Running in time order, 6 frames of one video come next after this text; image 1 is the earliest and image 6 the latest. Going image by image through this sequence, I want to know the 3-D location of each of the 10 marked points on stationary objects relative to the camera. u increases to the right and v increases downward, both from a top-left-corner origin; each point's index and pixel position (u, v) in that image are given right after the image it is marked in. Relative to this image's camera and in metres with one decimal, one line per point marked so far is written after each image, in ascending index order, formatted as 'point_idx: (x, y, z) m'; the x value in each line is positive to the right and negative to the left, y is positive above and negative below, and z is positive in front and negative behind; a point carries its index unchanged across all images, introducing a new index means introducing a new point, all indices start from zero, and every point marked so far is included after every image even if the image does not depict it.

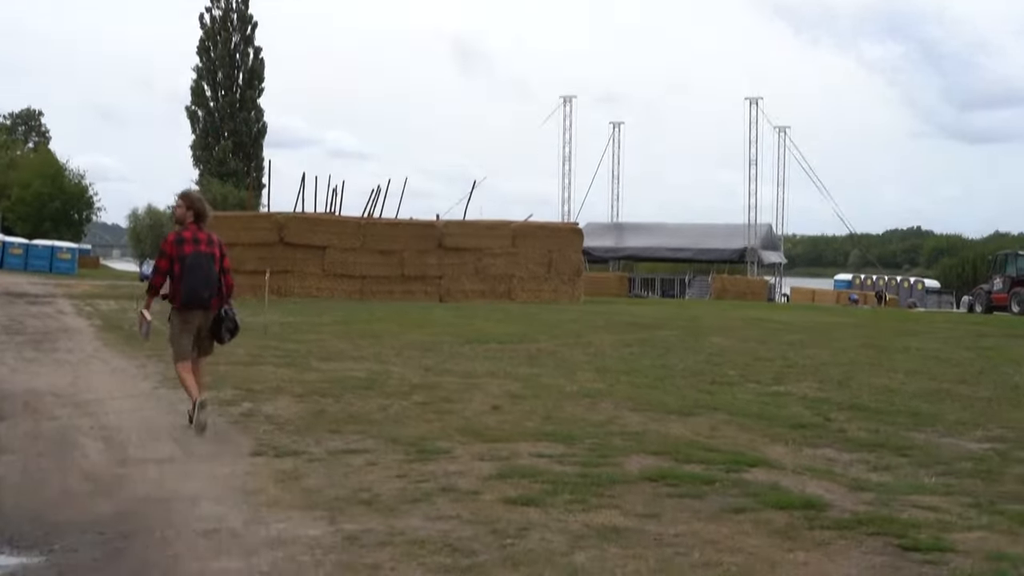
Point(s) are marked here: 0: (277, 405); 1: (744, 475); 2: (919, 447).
0: (-2.3, -1.1, +10.7) m
1: (+1.6, -1.3, +7.6) m
2: (+3.3, -1.3, +8.9) m
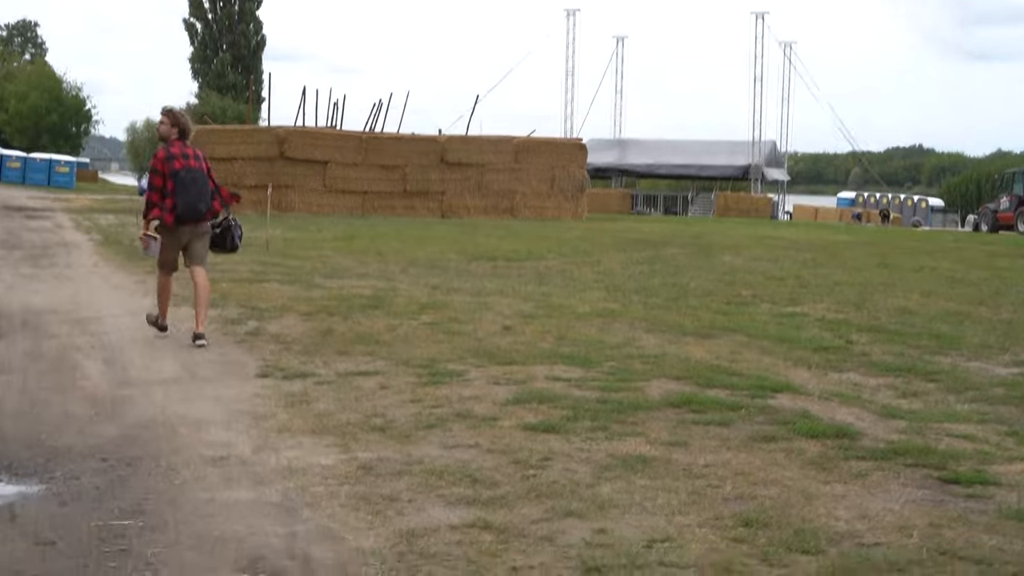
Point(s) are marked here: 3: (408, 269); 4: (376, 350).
0: (-2.2, -0.3, +10.4) m
1: (+1.7, -0.8, +7.3) m
2: (+3.4, -0.7, +8.6) m
3: (-1.6, +0.3, +16.5) m
4: (-1.1, -0.5, +9.2) m
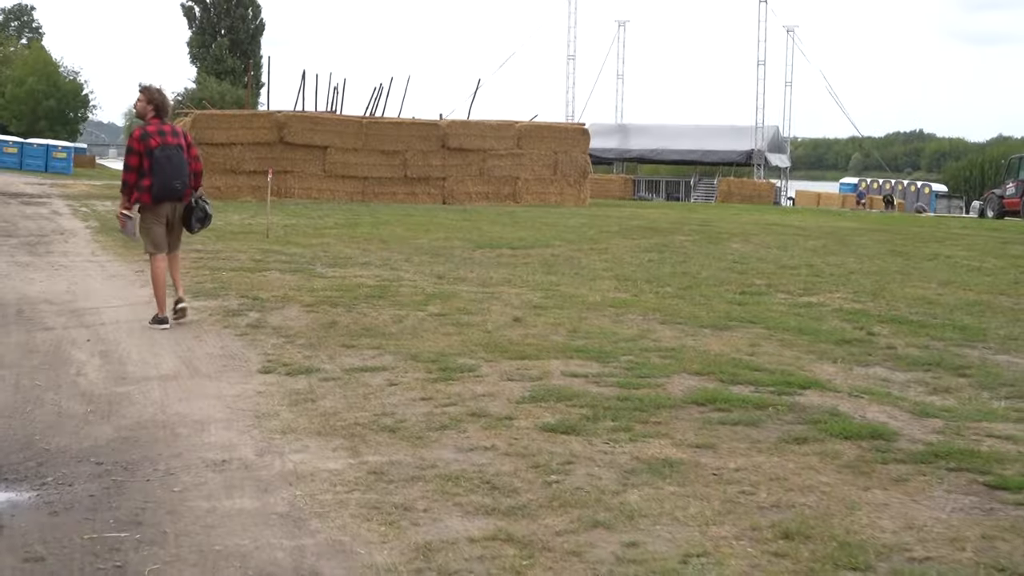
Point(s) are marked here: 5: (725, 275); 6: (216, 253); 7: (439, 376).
0: (-2.1, -0.3, +10.1) m
1: (+1.8, -0.7, +7.0) m
2: (+3.5, -0.6, +8.3) m
3: (-1.5, +0.5, +16.2) m
4: (-1.0, -0.4, +8.9) m
5: (+2.8, +0.2, +14.2) m
6: (-4.4, +0.5, +16.2) m
7: (-0.5, -0.6, +7.5) m
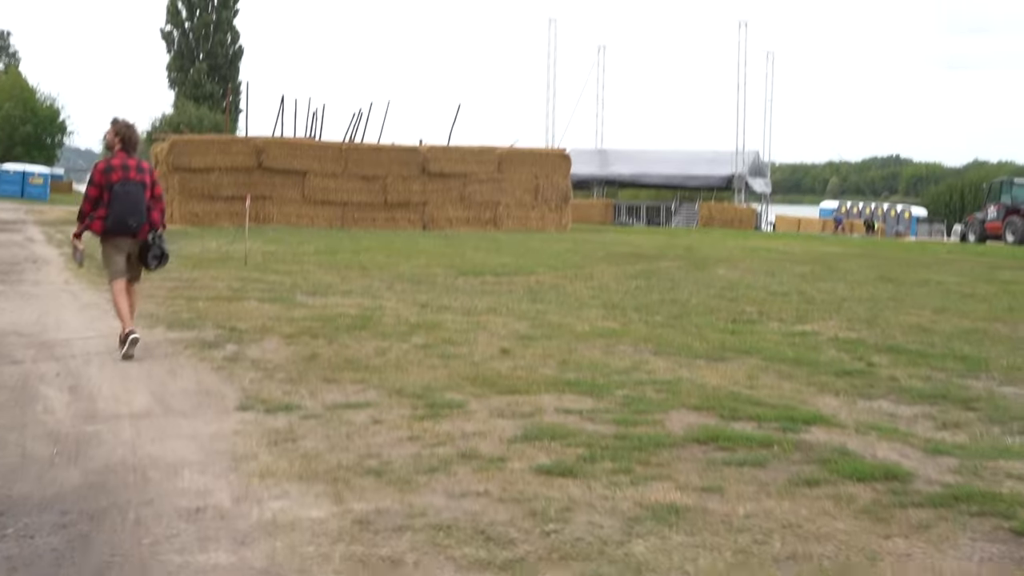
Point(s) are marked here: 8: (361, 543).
0: (-2.2, -0.5, +9.7) m
1: (+1.8, -0.9, +6.6) m
2: (+3.5, -0.8, +8.0) m
3: (-1.7, 0.0, +15.8) m
4: (-1.1, -0.7, +8.5) m
5: (+2.6, -0.2, +13.9) m
6: (-4.6, +0.1, +15.8) m
7: (-0.6, -0.8, +7.2) m
8: (-0.7, -1.1, +4.8) m
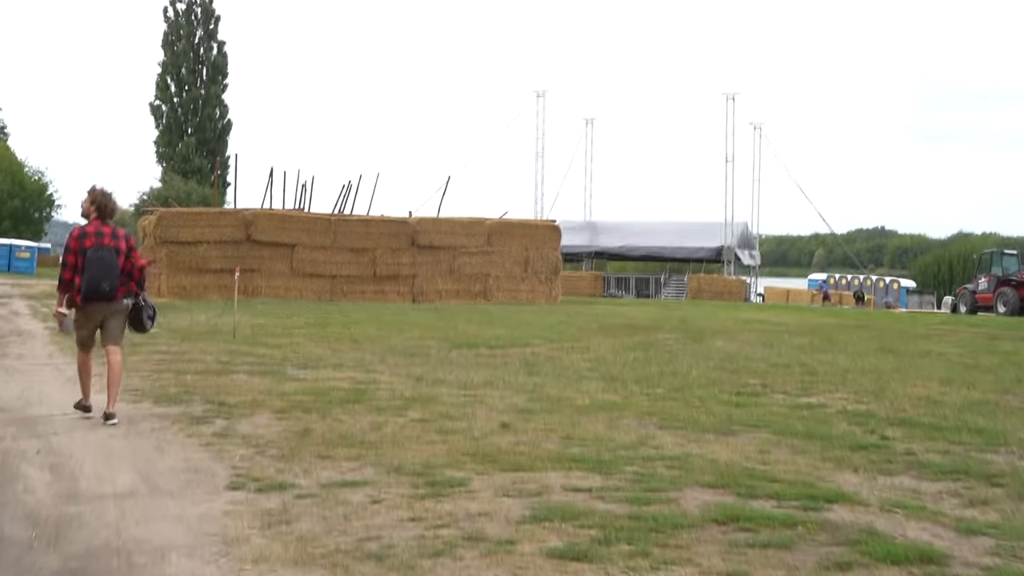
0: (-2.2, -1.2, +9.3) m
1: (+1.8, -1.3, +6.3) m
2: (+3.5, -1.3, +7.7) m
3: (-1.8, -1.0, +15.5) m
4: (-1.1, -1.2, +8.1) m
5: (+2.5, -1.1, +13.6) m
6: (-4.7, -0.9, +15.4) m
7: (-0.5, -1.3, +6.8) m
8: (-0.6, -1.4, +4.4) m
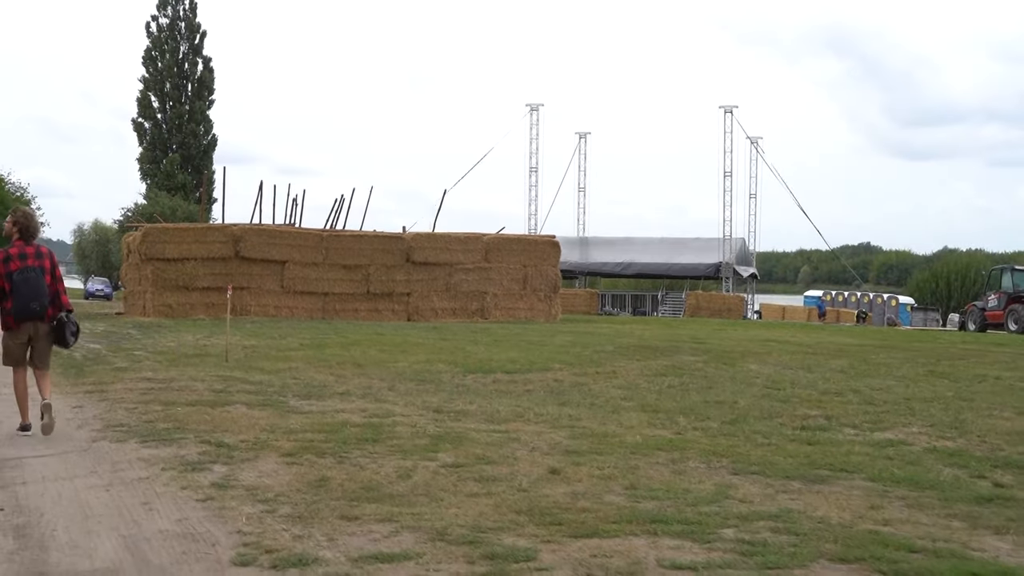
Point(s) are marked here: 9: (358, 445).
0: (-1.8, -1.3, +7.9) m
1: (+2.2, -1.4, +4.9) m
2: (+3.9, -1.4, +6.3) m
3: (-1.5, -1.2, +14.0) m
4: (-0.7, -1.4, +6.7) m
5: (+2.9, -1.3, +12.2) m
6: (-4.4, -1.2, +13.9) m
7: (-0.1, -1.4, +5.4) m
8: (-0.2, -1.5, +3.0) m
9: (-1.3, -1.3, +9.0) m
